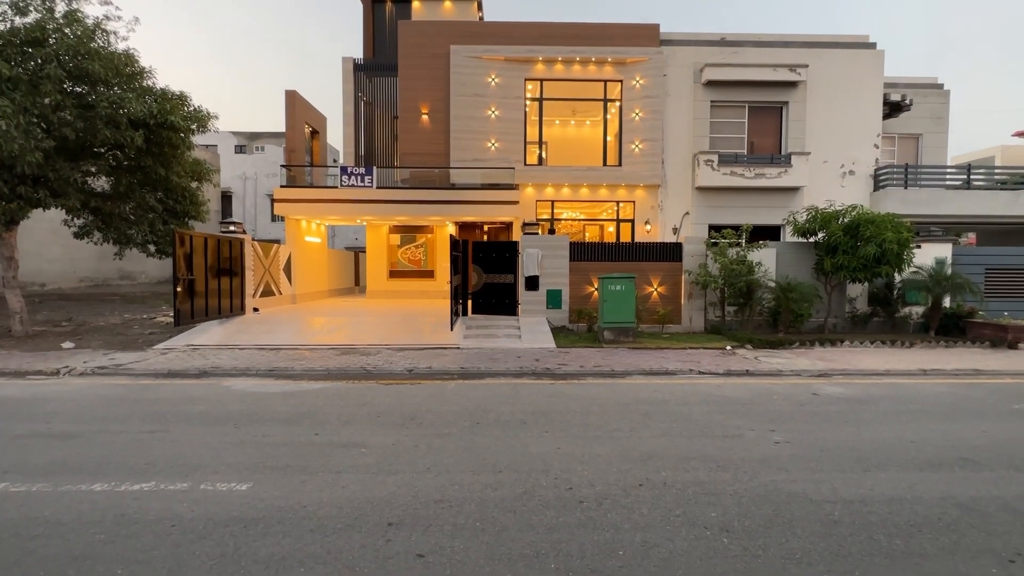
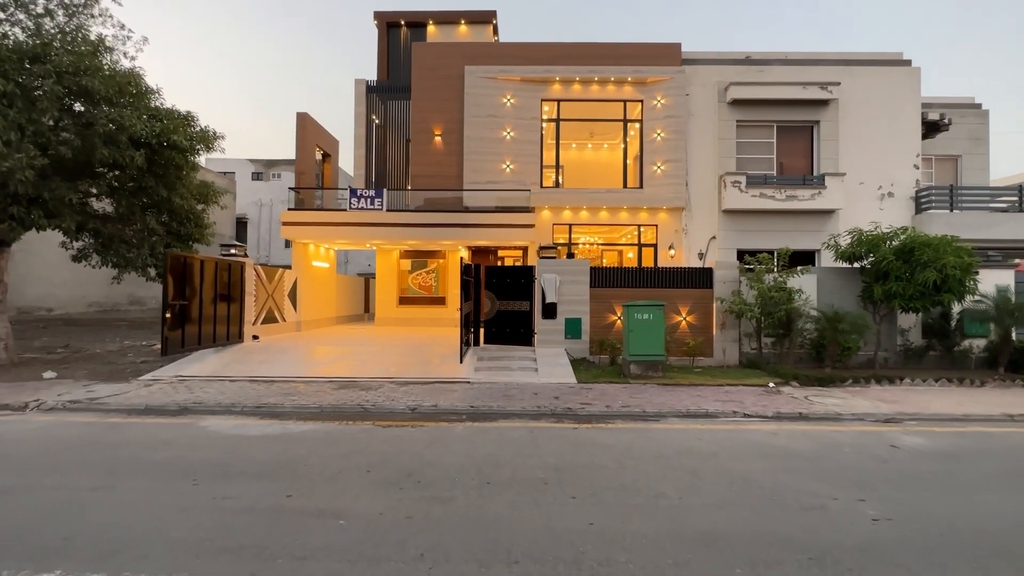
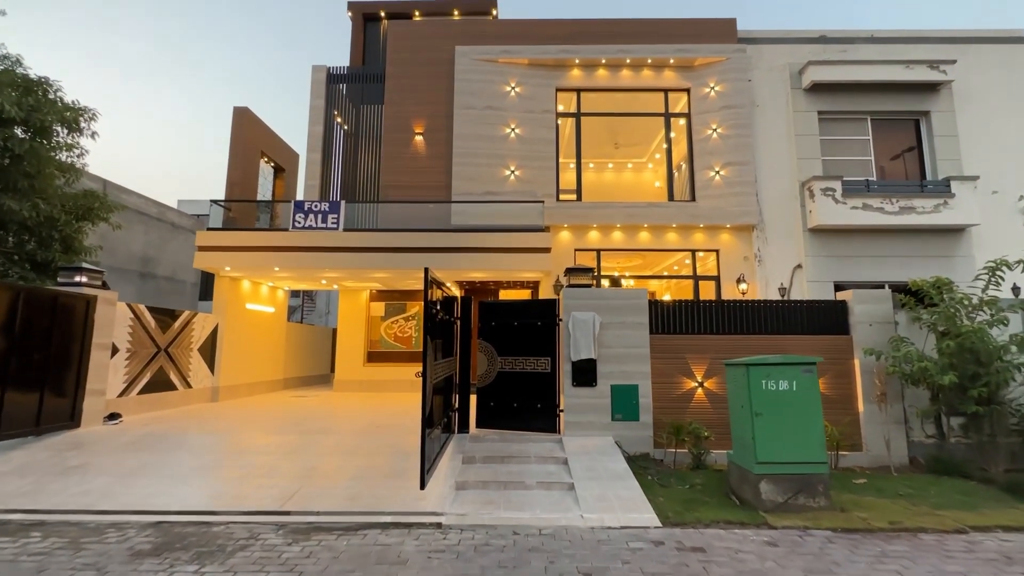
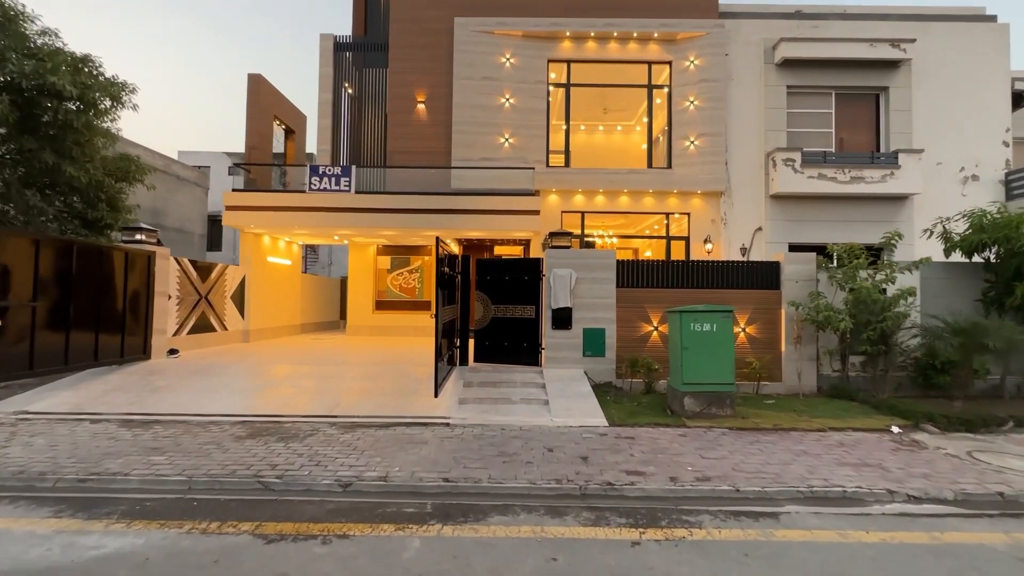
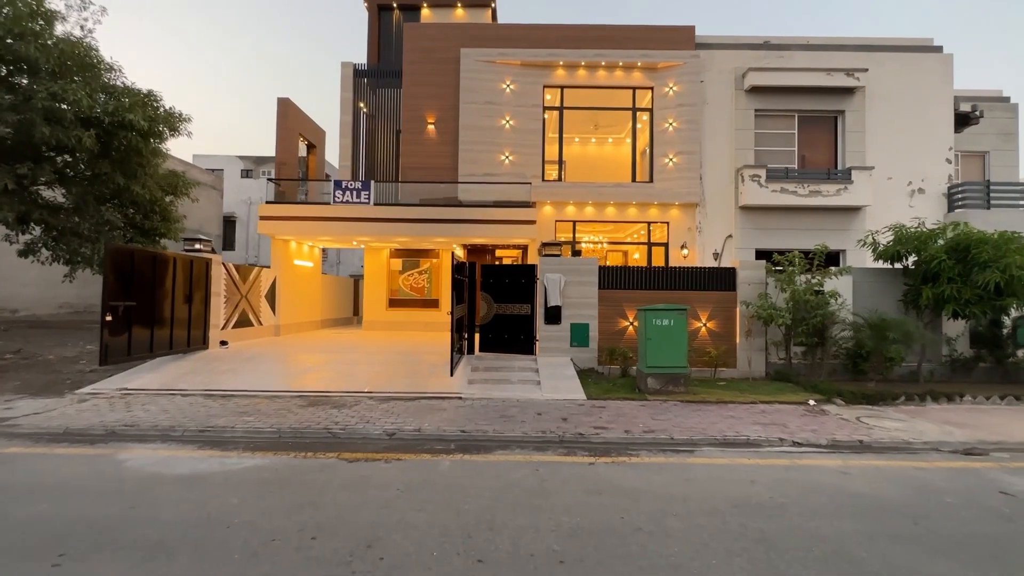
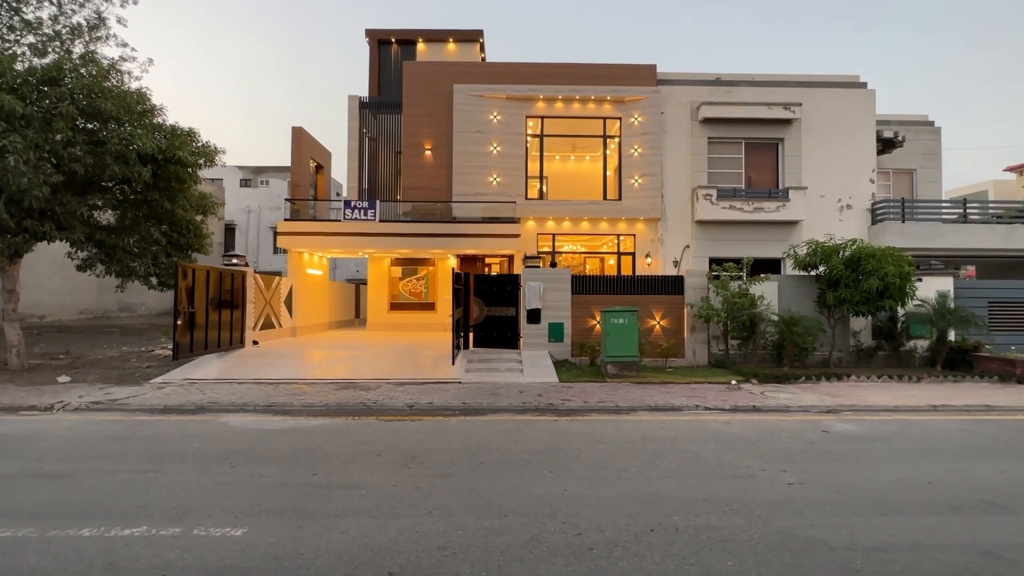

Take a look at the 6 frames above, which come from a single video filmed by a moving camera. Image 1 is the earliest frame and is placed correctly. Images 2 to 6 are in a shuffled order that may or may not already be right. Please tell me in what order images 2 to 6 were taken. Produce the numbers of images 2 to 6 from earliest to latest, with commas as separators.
6, 2, 5, 4, 3
